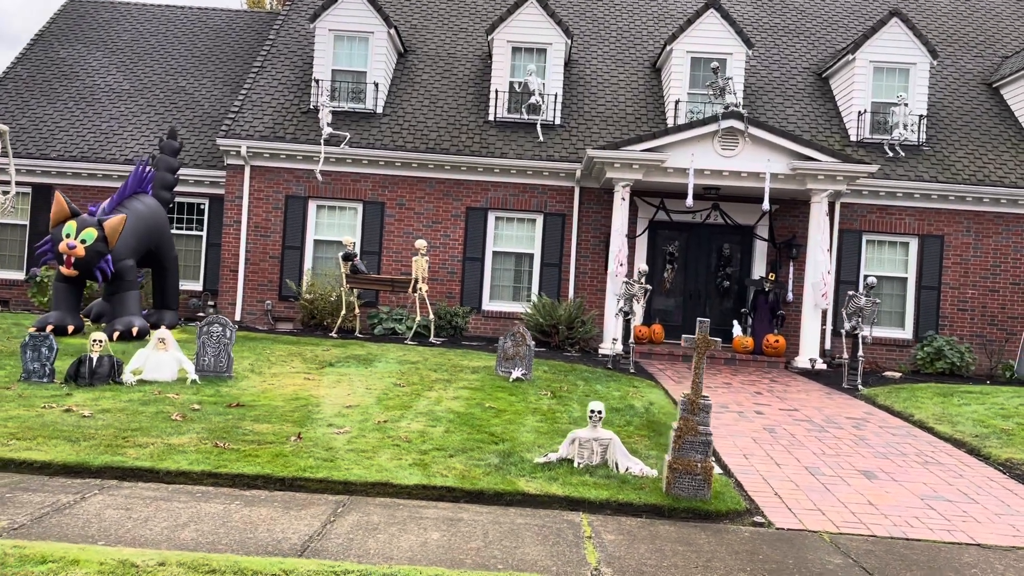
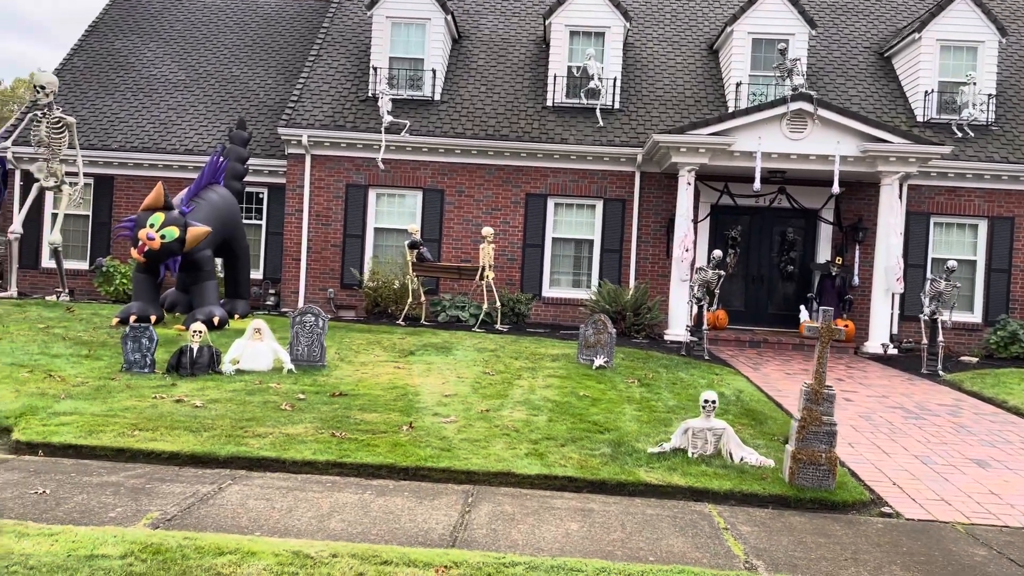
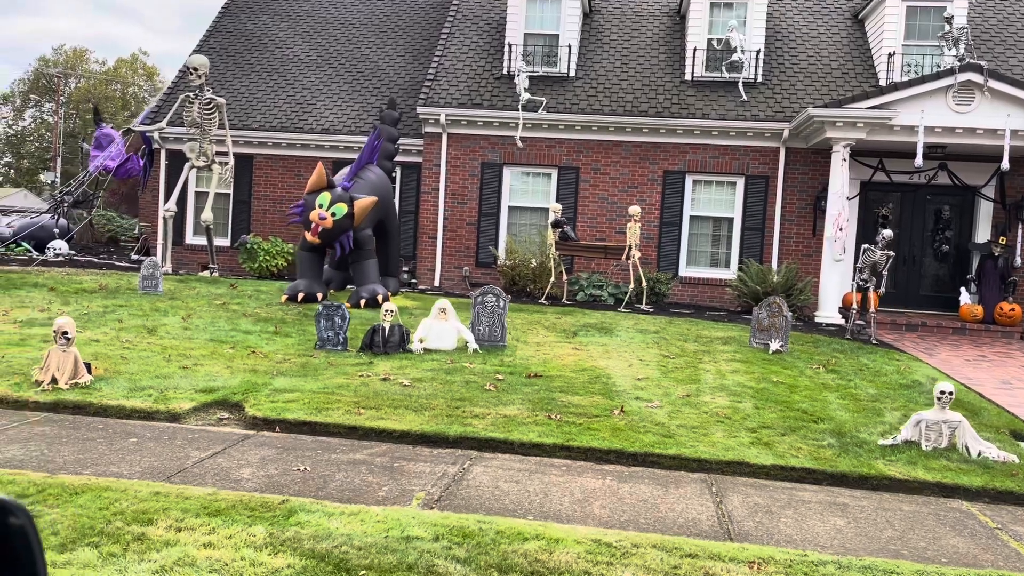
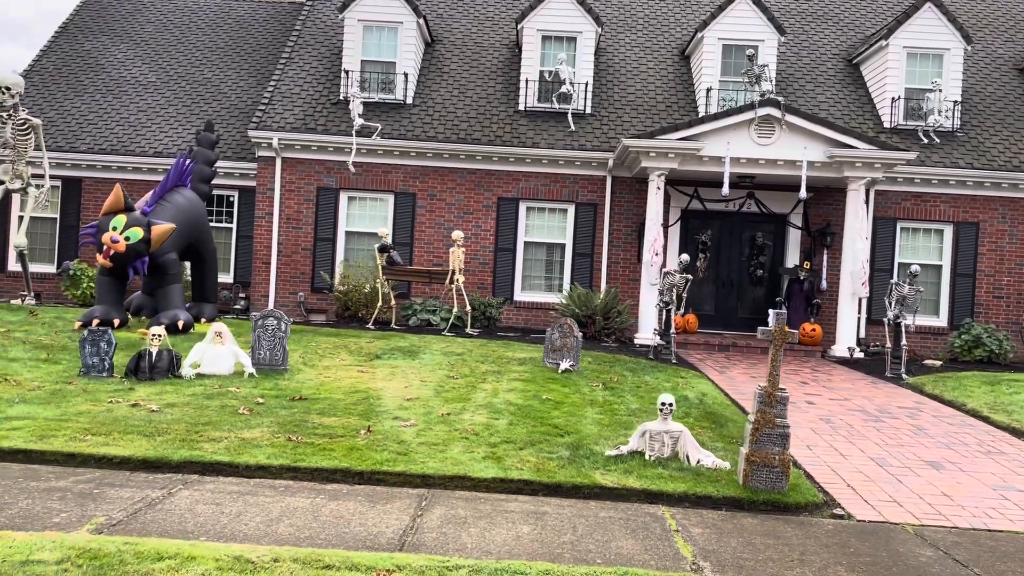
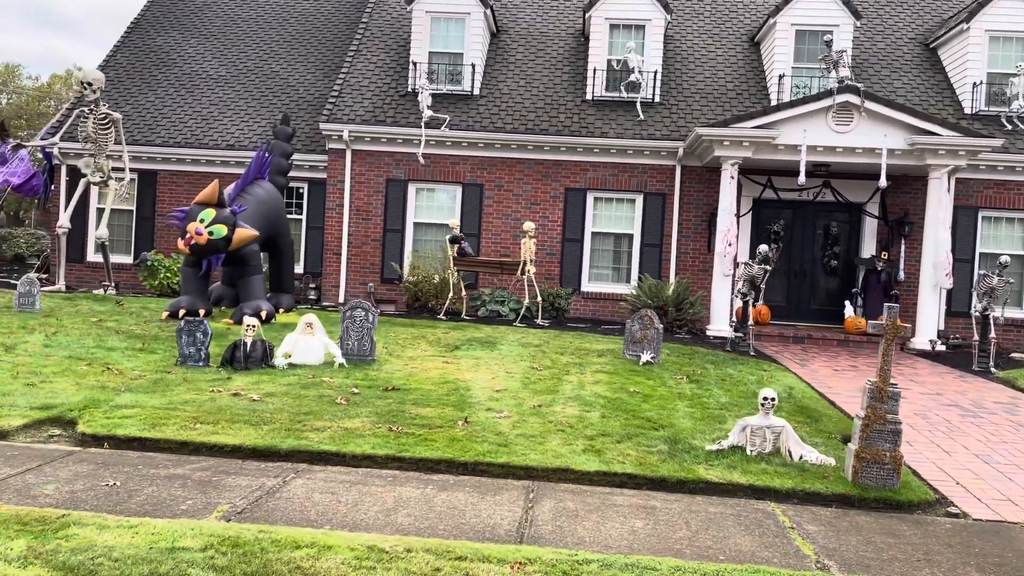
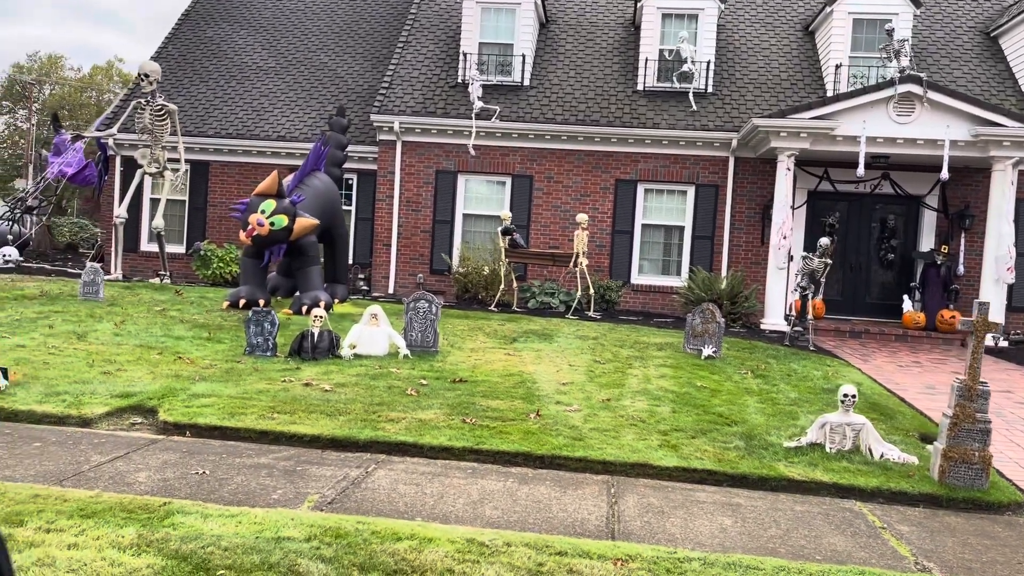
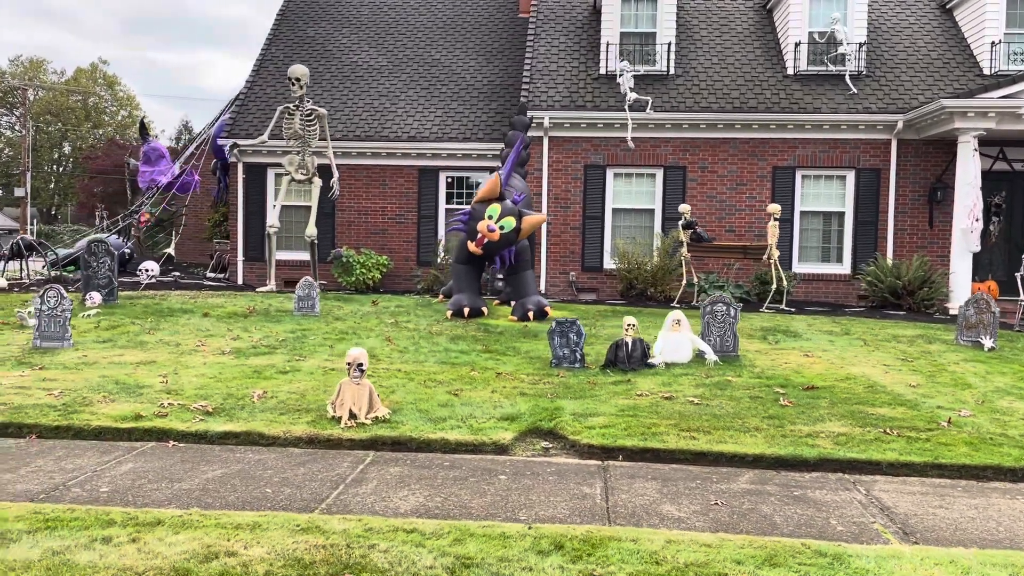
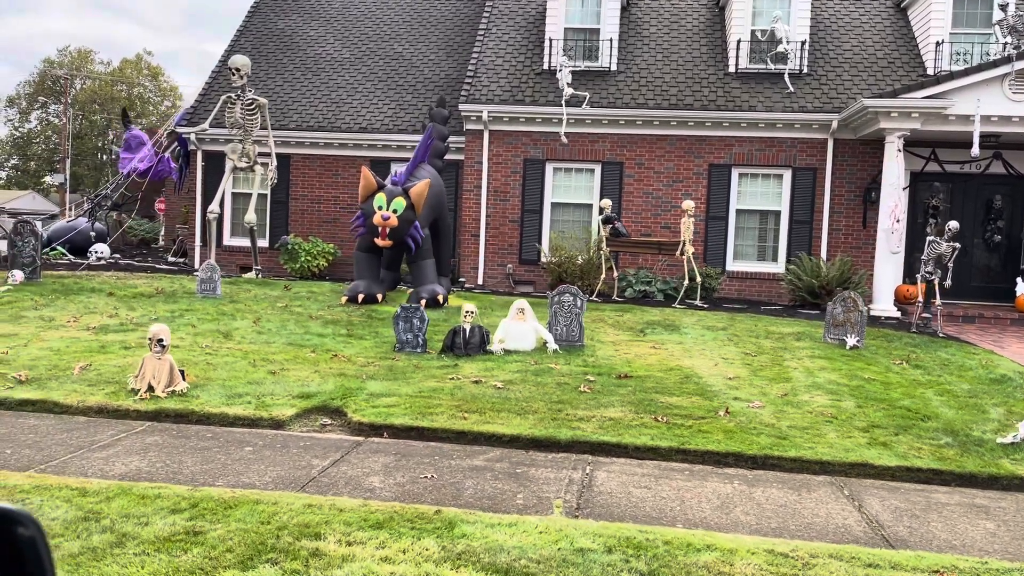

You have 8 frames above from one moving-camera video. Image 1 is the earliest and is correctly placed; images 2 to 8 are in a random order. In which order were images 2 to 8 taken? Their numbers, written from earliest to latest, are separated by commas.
4, 2, 5, 6, 3, 8, 7
